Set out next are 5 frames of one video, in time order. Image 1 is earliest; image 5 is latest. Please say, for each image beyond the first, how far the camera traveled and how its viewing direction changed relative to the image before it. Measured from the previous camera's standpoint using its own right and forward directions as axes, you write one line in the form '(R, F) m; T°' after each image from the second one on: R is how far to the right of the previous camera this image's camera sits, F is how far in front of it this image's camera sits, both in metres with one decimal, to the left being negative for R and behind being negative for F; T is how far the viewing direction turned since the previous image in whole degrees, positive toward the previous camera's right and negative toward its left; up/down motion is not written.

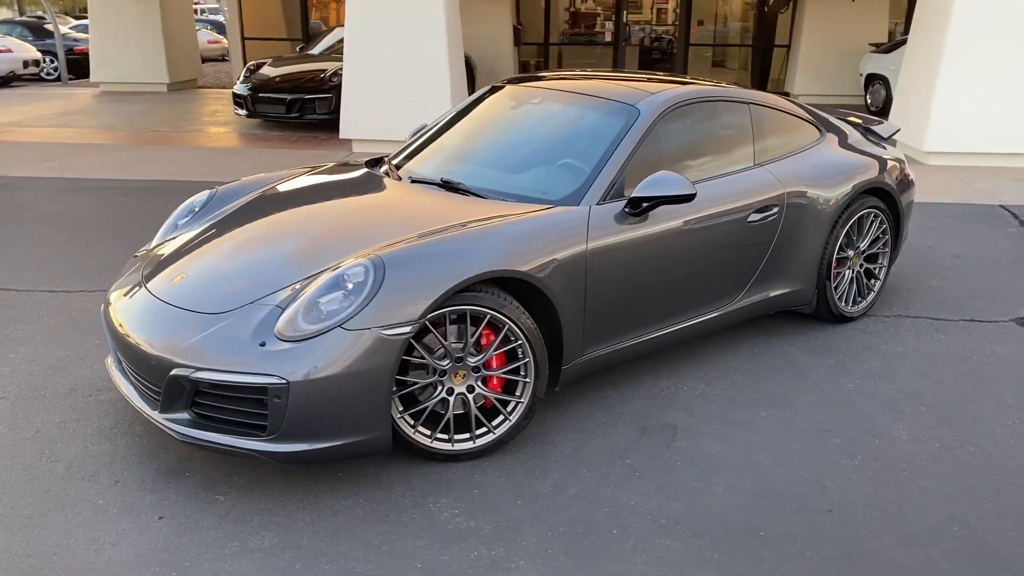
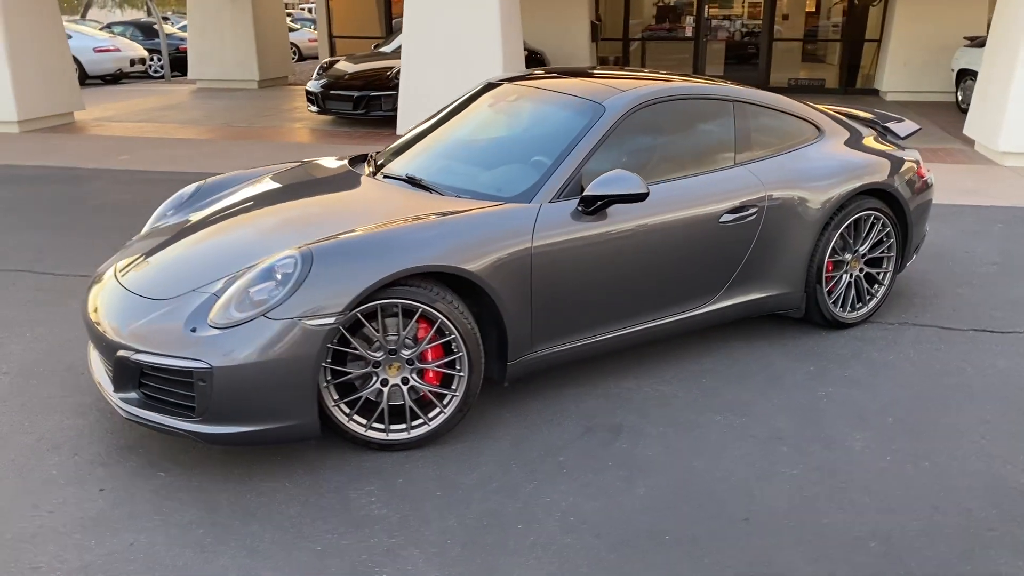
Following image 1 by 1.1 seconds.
(+0.6, 0.0) m; -7°
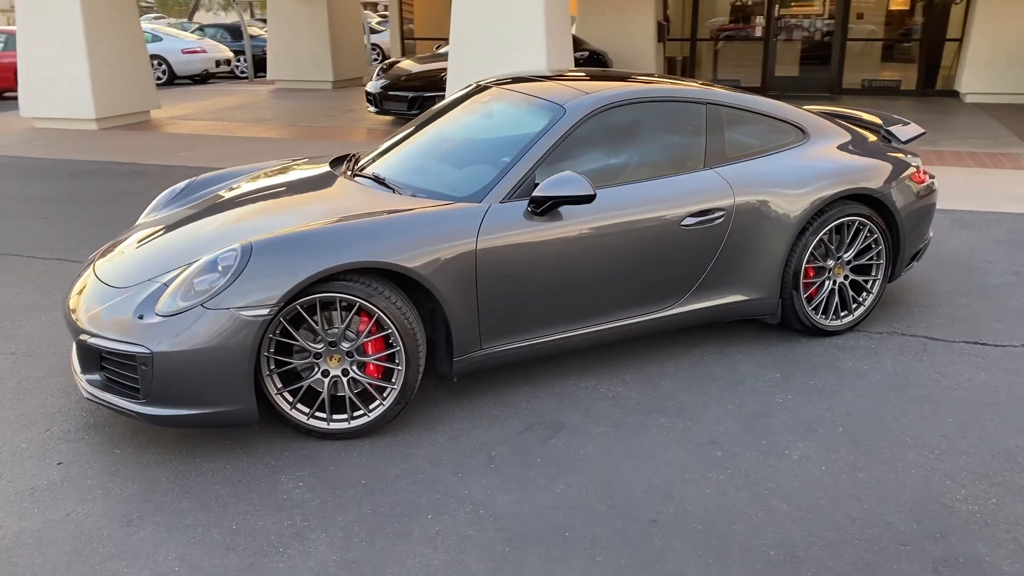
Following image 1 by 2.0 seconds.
(+0.6, 0.0) m; -6°
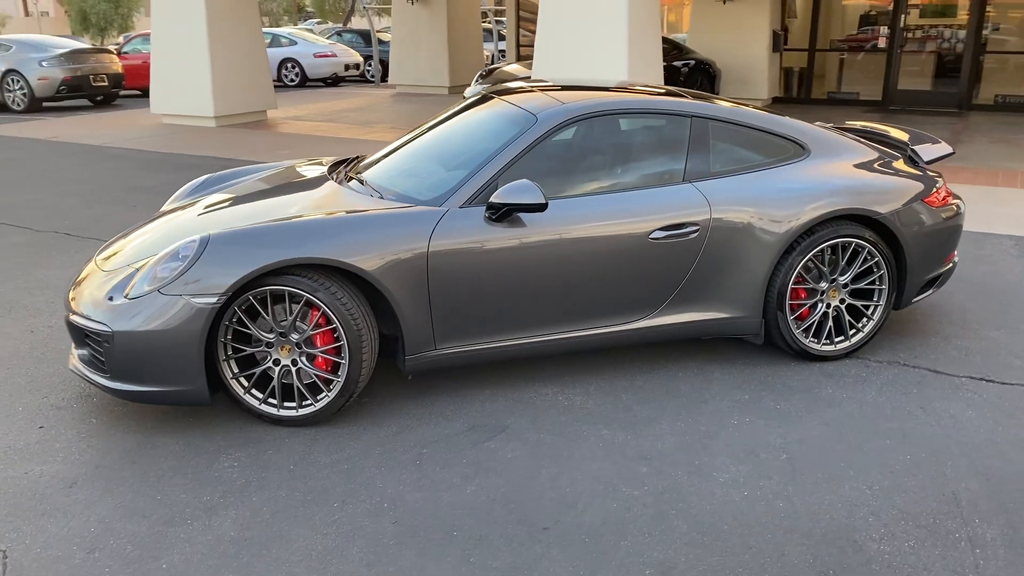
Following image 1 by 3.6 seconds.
(+0.7, 0.0) m; -9°
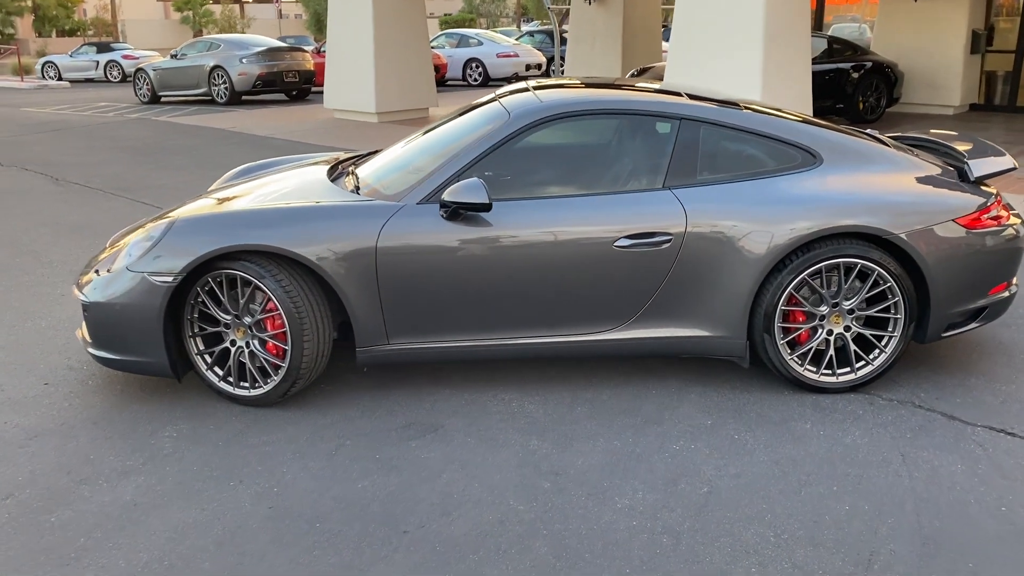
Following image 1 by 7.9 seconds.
(+1.0, +0.2) m; -14°
